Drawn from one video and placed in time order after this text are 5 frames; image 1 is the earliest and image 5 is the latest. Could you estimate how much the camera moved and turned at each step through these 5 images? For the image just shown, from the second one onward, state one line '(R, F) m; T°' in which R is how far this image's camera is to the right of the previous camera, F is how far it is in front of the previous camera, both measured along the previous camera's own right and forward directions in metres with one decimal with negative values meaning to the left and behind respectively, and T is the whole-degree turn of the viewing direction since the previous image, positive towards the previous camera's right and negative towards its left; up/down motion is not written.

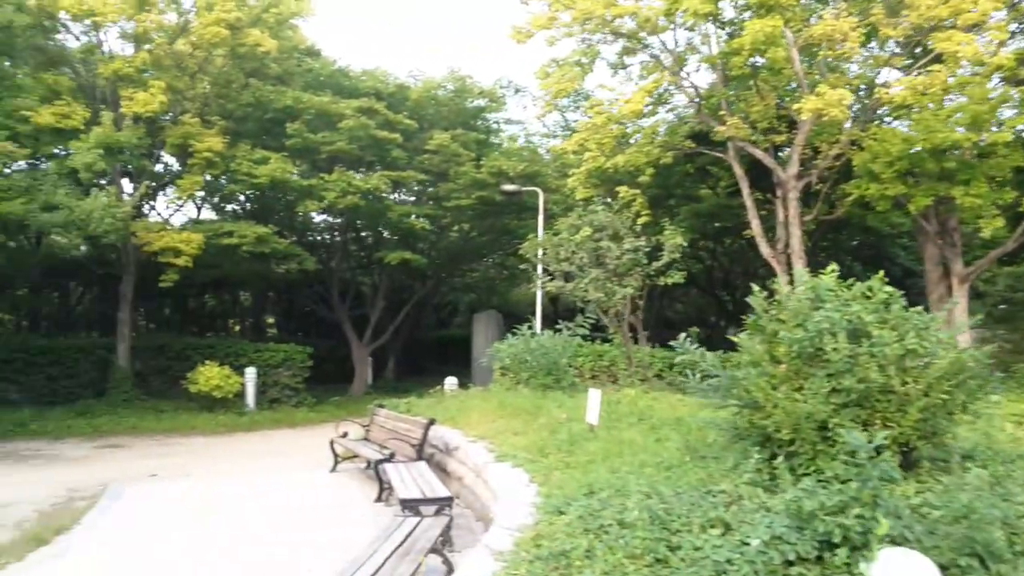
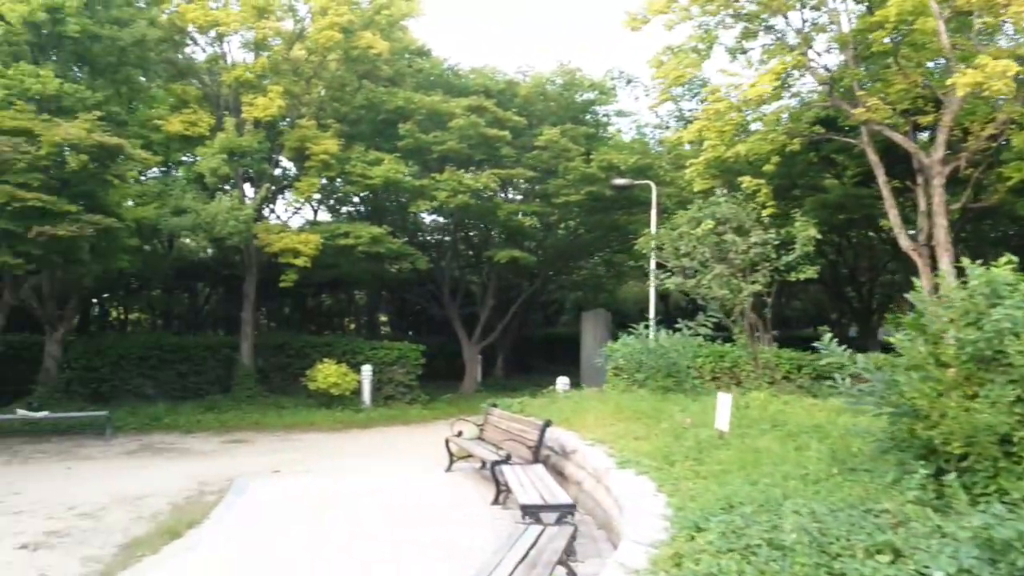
(-0.2, +0.3) m; -8°
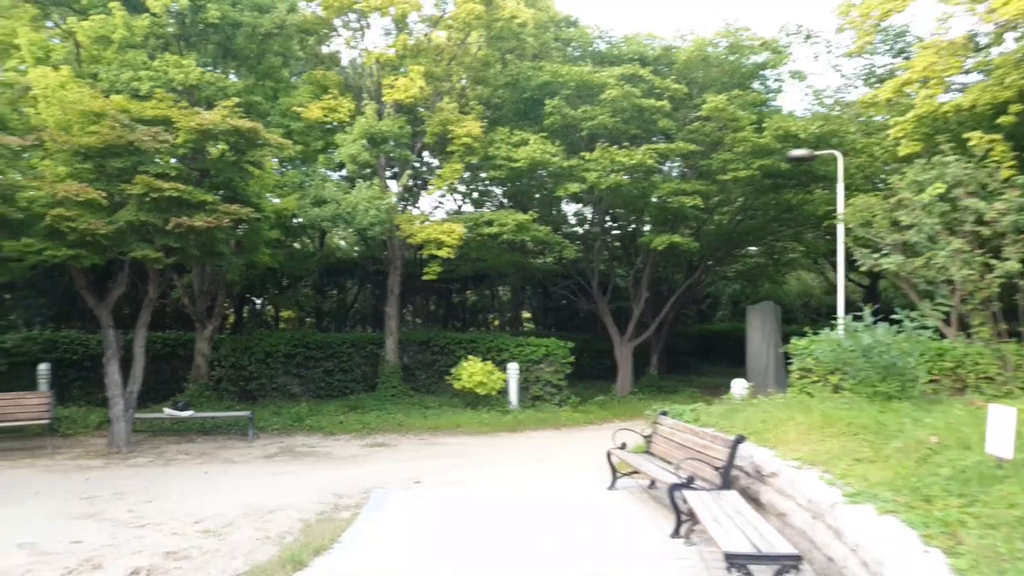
(-0.3, +1.5) m; -10°
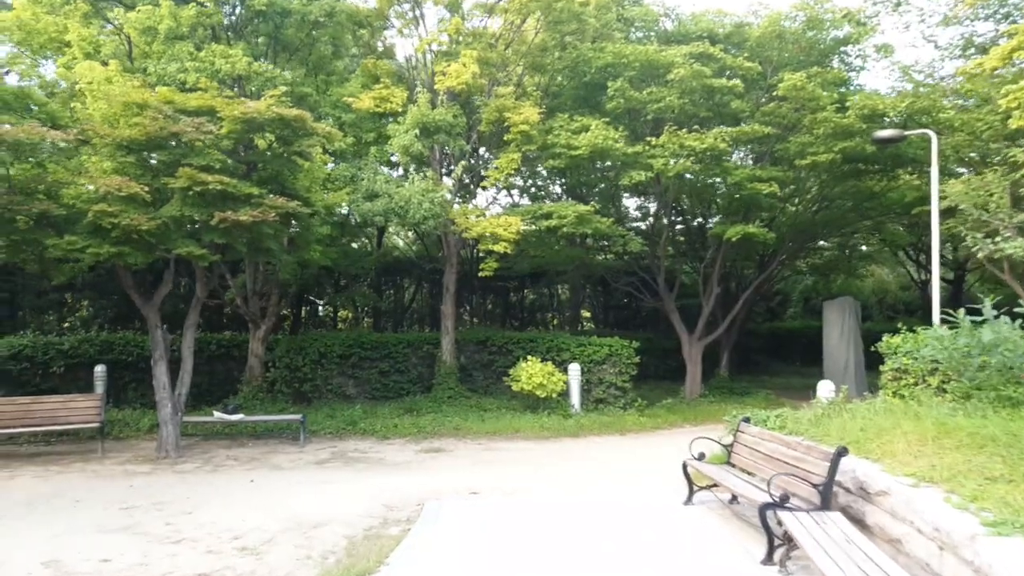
(-0.1, +0.8) m; -4°
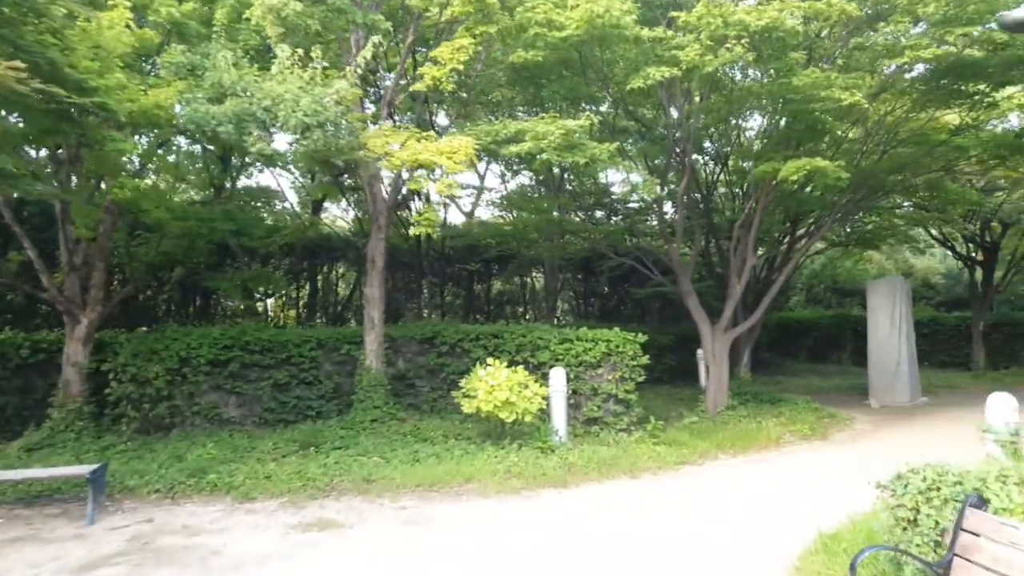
(+0.3, +5.2) m; +2°
